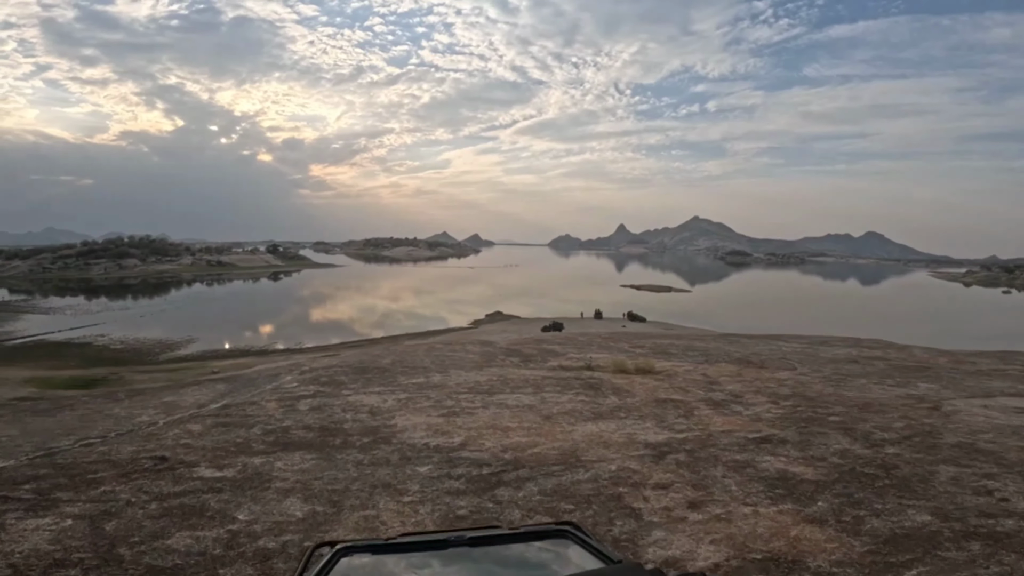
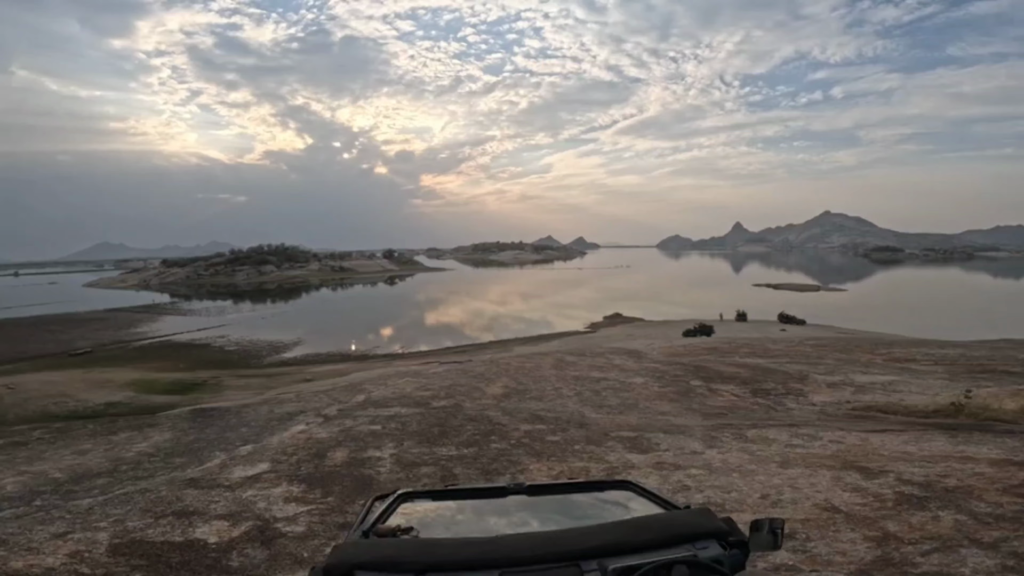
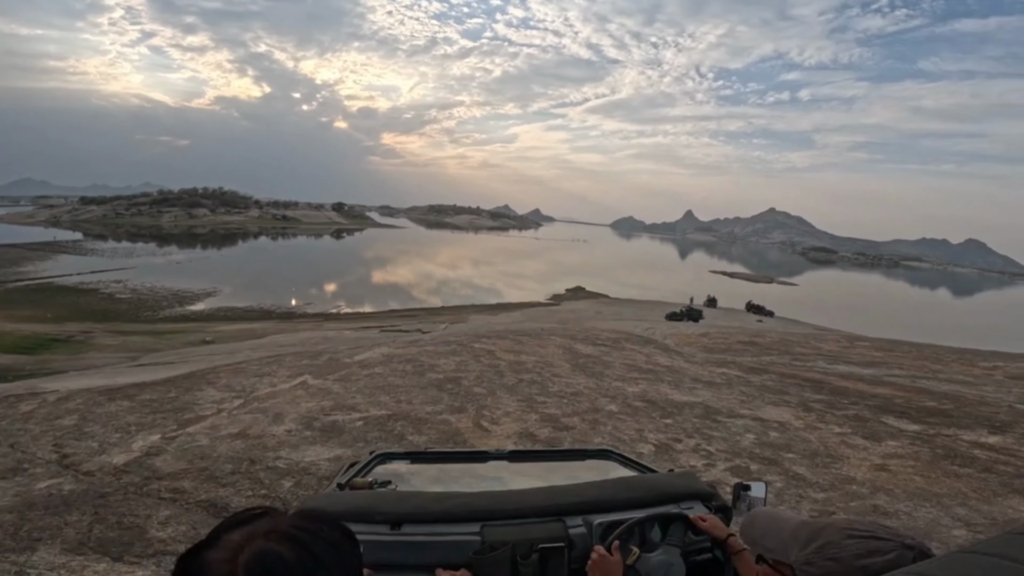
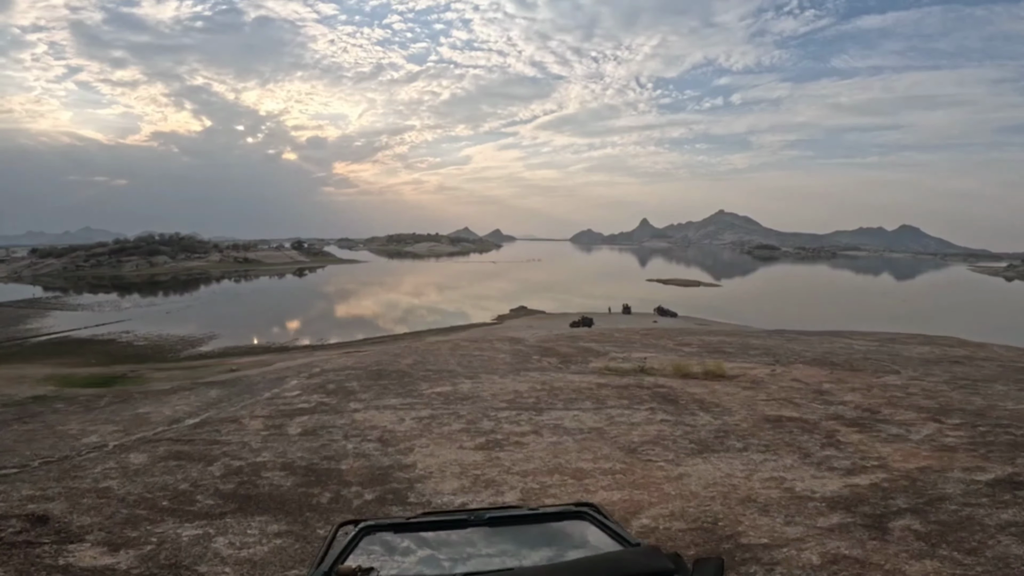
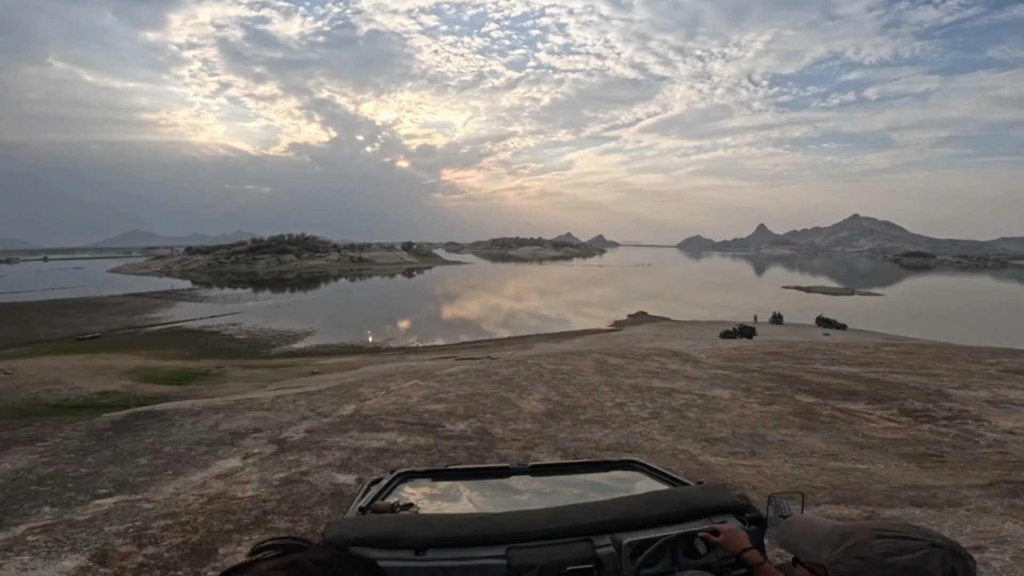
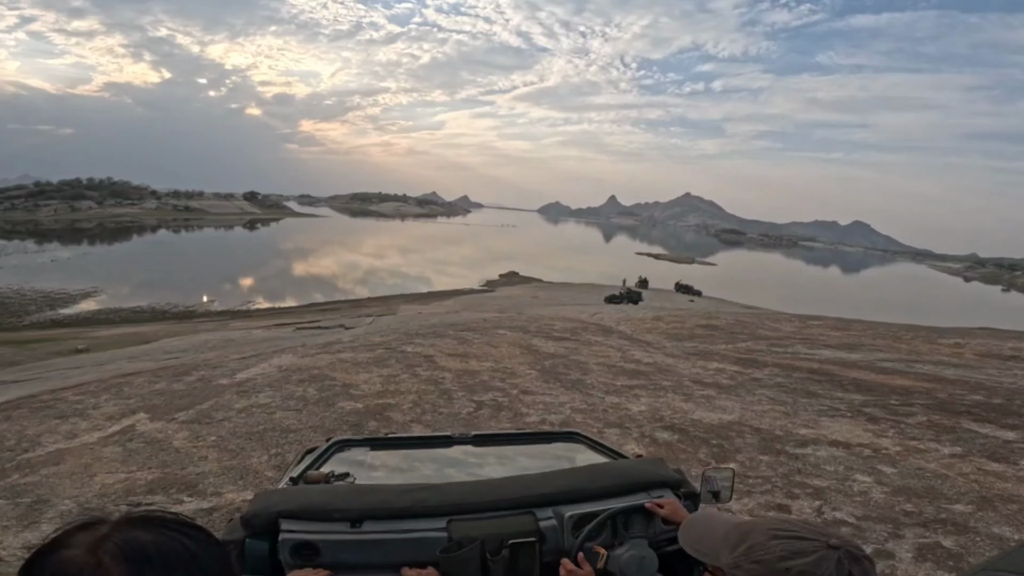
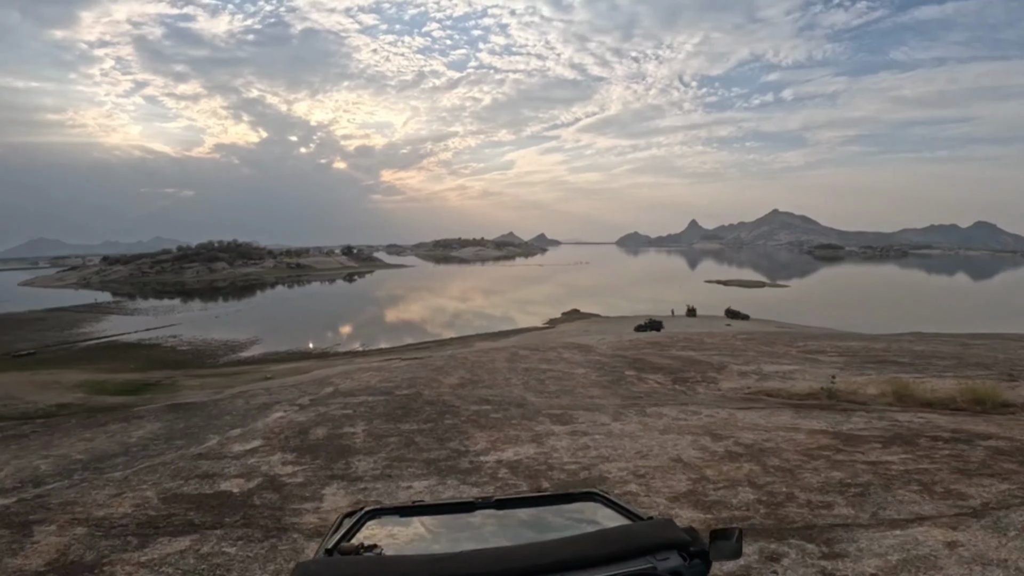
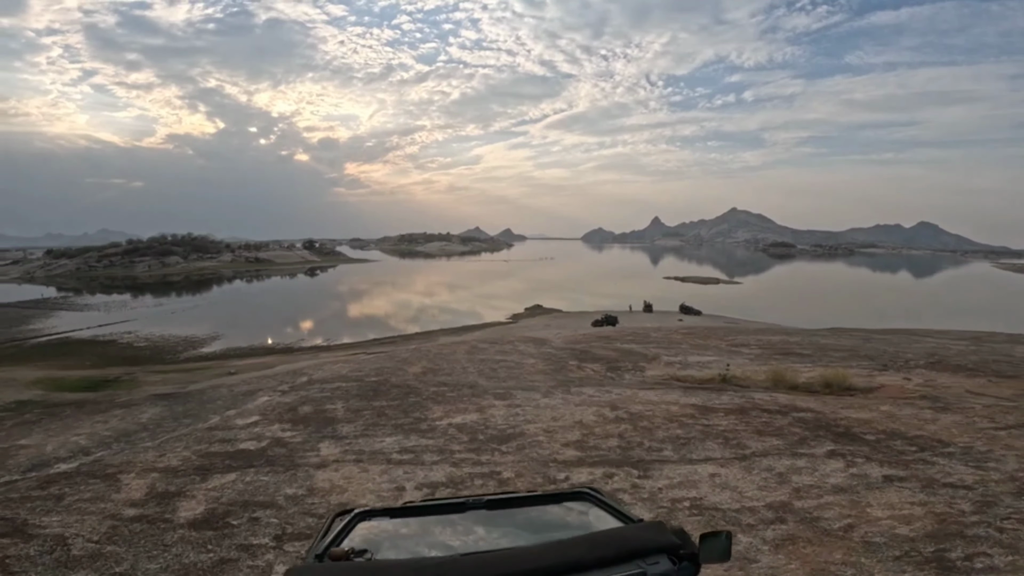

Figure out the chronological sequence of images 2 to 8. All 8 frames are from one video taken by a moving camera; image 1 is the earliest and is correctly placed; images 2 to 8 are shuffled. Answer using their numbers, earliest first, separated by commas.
4, 8, 7, 2, 5, 3, 6
